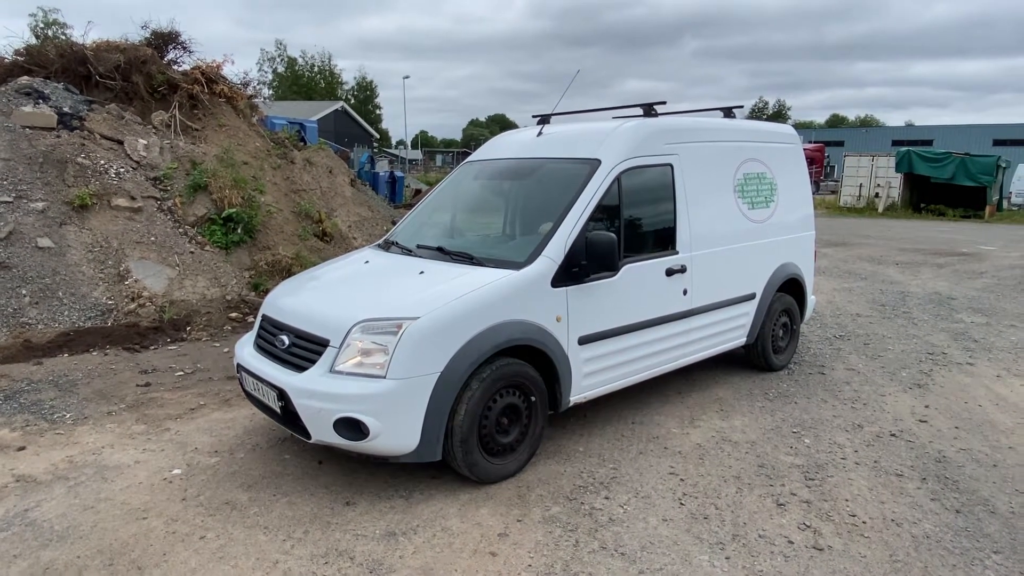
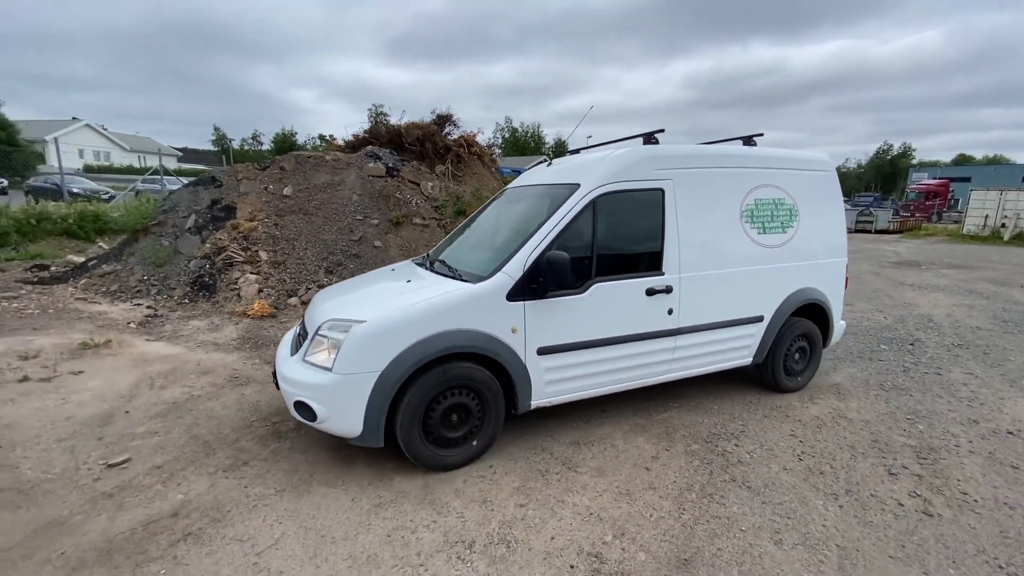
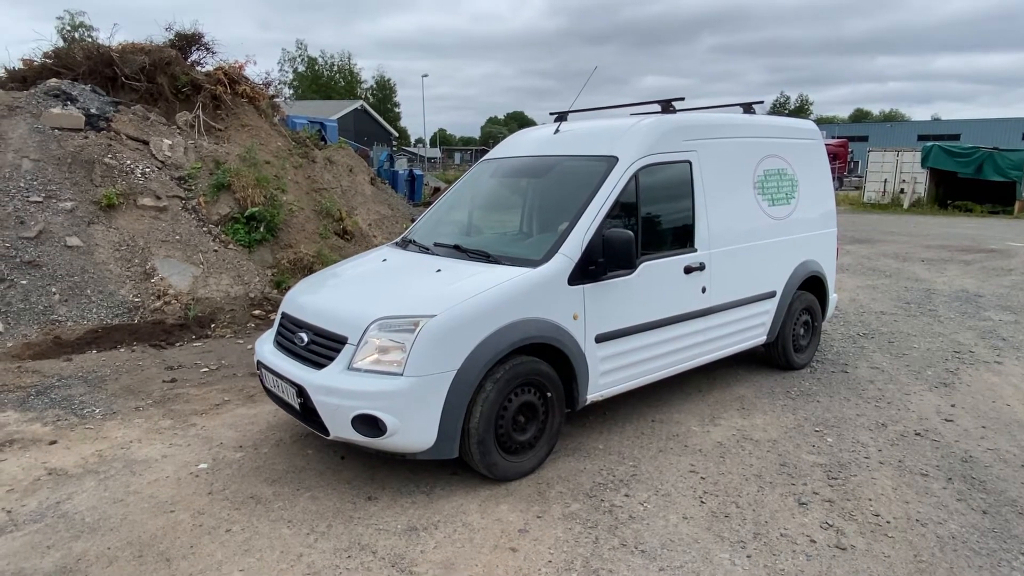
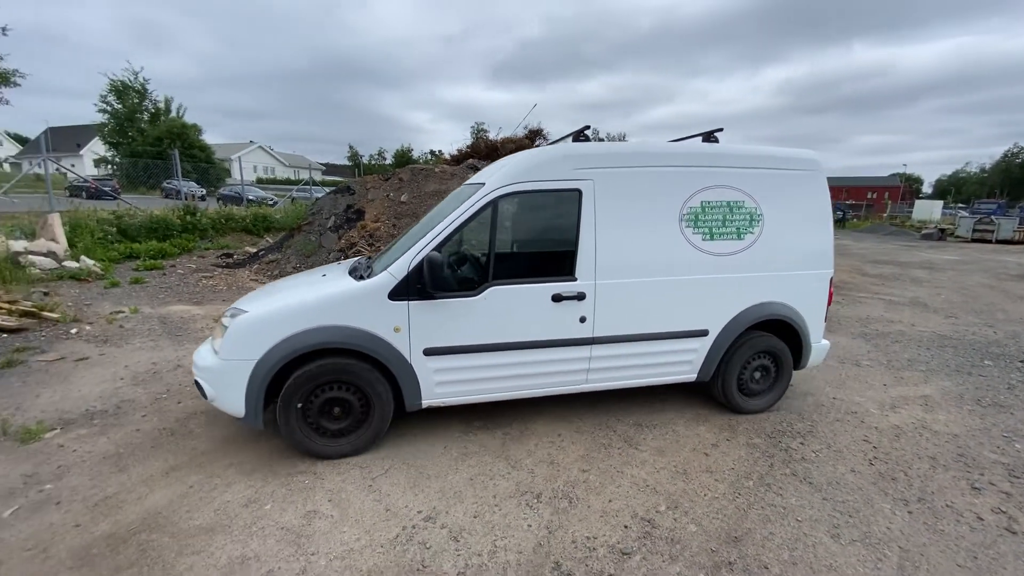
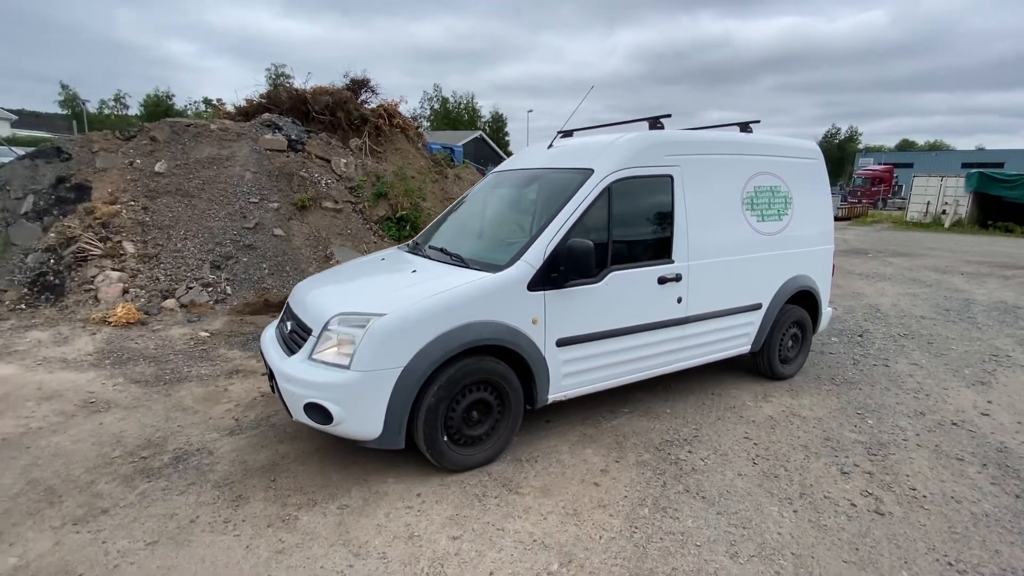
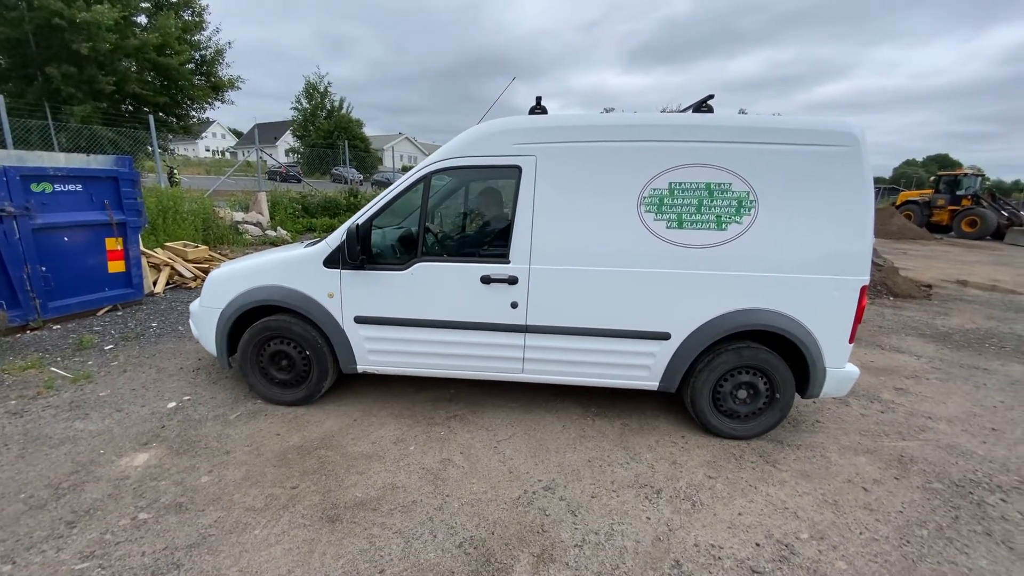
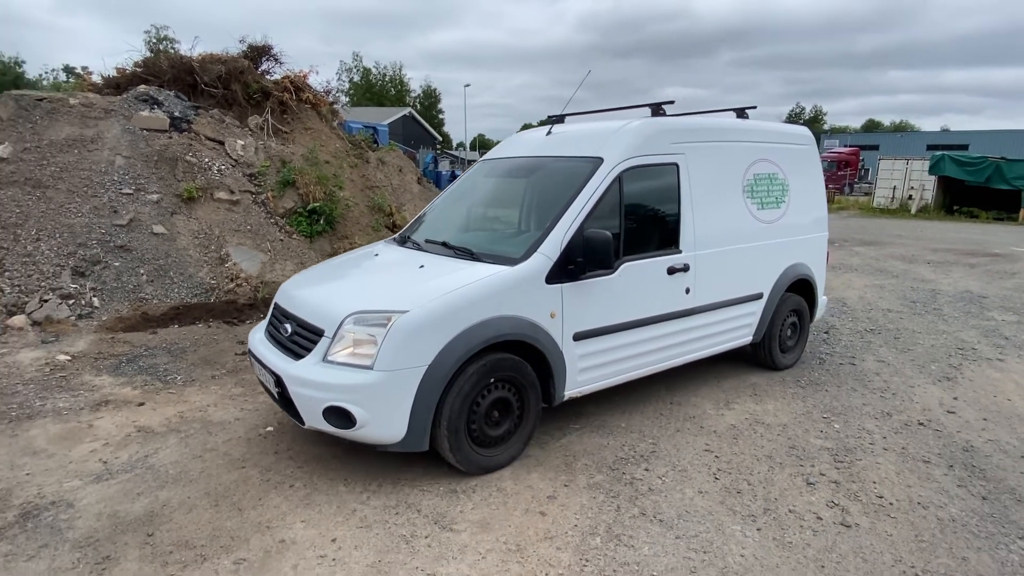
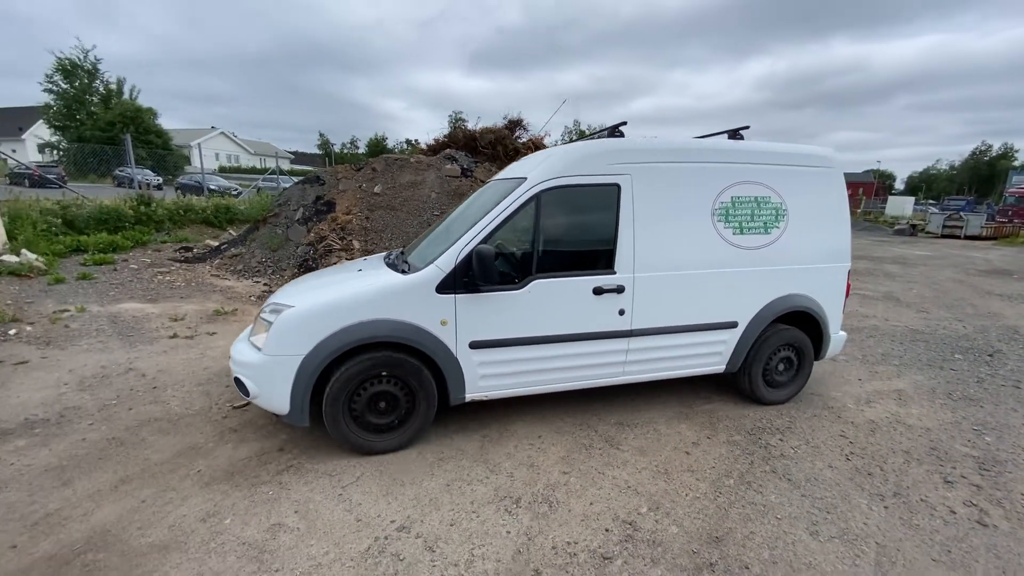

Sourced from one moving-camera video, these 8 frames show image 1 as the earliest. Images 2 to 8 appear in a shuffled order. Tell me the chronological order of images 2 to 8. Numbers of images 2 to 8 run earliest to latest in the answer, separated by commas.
3, 7, 5, 2, 8, 4, 6
